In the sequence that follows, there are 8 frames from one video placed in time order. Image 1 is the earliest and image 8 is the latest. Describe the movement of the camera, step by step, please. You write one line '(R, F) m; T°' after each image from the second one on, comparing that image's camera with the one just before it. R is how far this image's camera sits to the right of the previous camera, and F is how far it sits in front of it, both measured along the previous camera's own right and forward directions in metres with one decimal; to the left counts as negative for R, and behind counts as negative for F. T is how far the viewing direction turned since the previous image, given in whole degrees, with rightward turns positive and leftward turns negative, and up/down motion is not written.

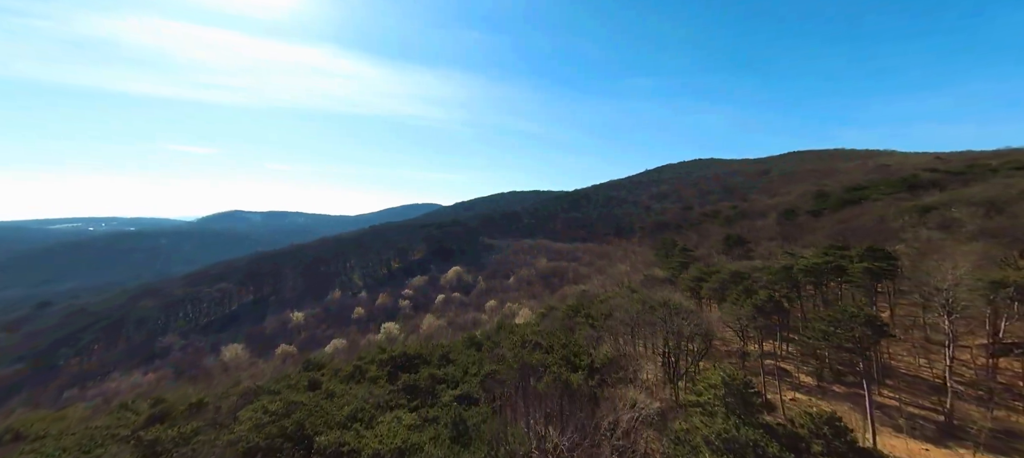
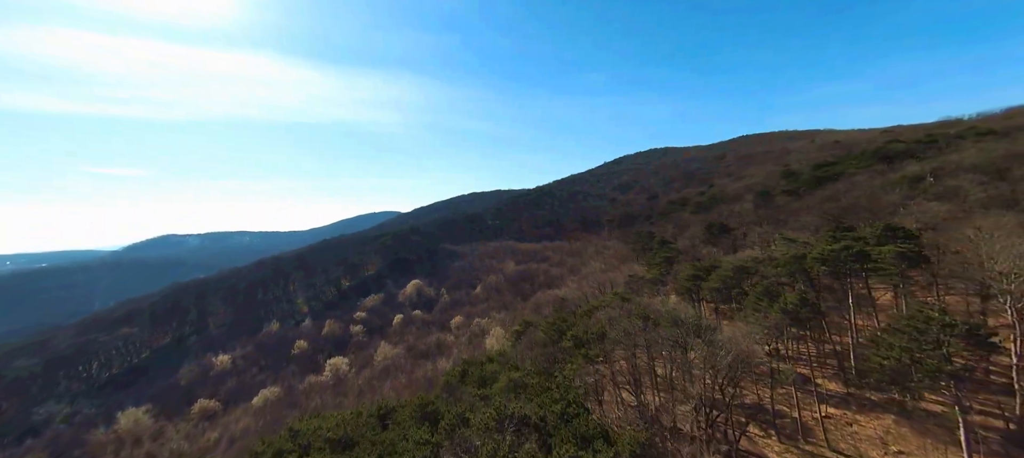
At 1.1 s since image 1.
(+0.2, +6.4) m; +5°
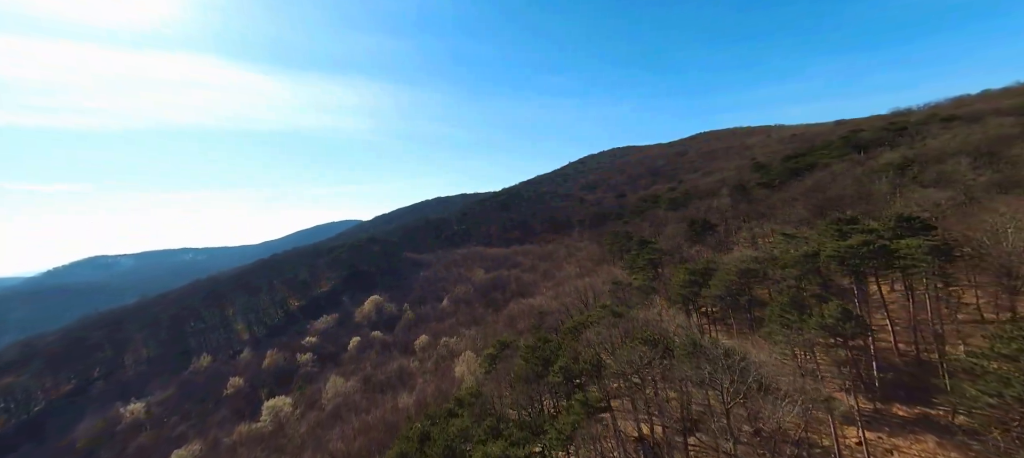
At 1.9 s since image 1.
(-0.1, +4.9) m; +5°
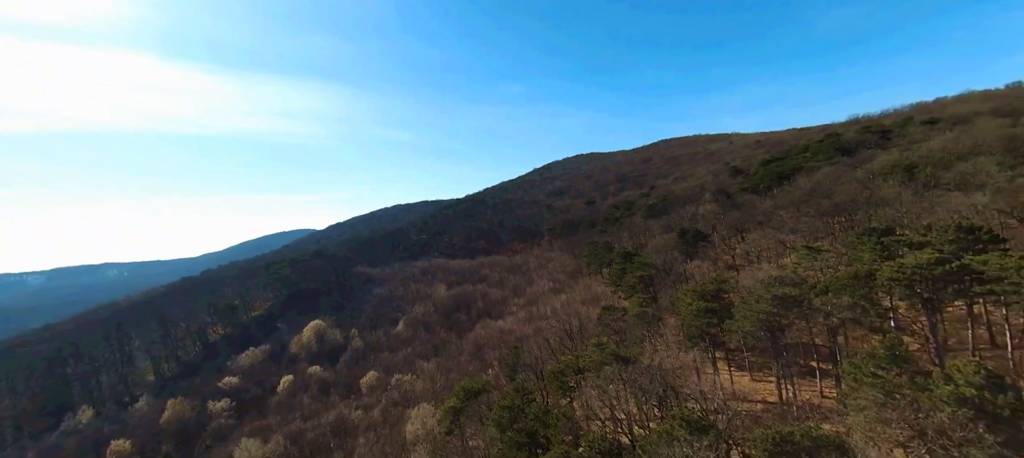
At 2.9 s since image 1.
(-0.2, +6.7) m; +5°
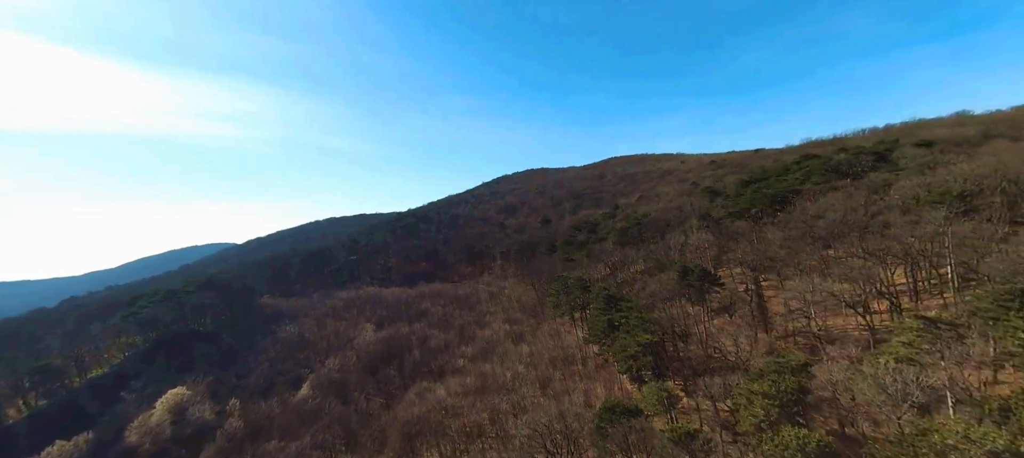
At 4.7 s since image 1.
(-0.1, +11.1) m; +8°
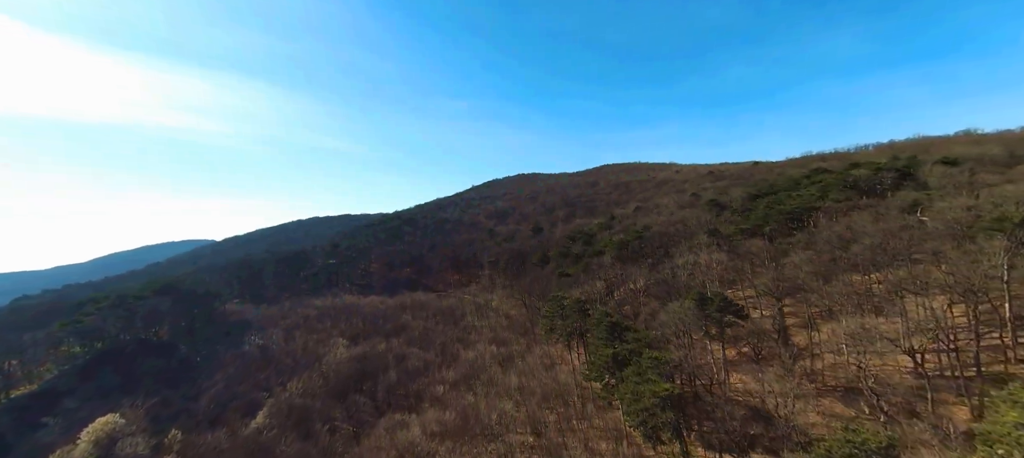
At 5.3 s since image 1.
(-0.2, +4.4) m; +2°
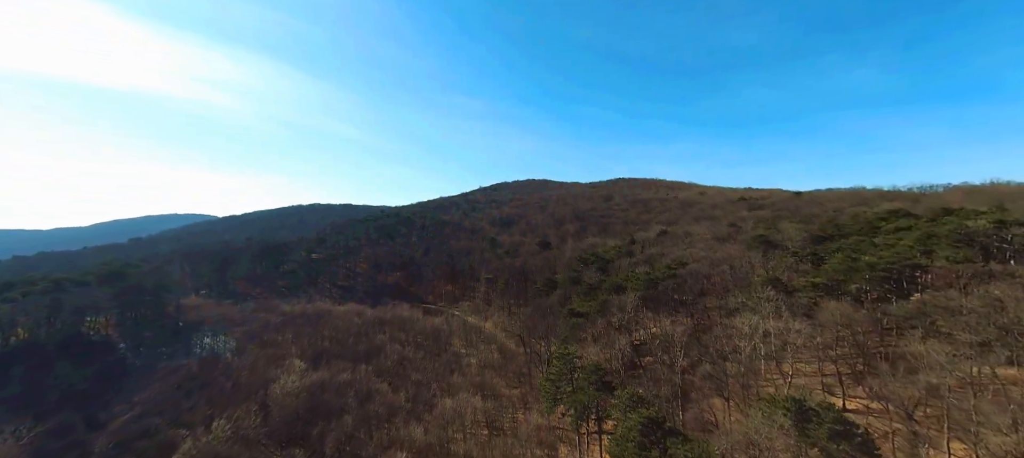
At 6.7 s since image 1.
(-0.1, +8.9) m; -1°
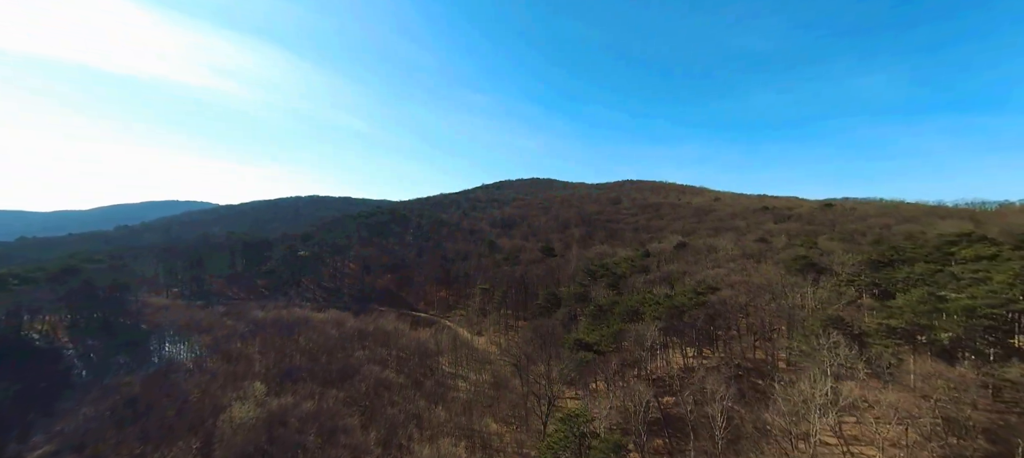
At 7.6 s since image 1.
(+0.3, +6.2) m; 0°
